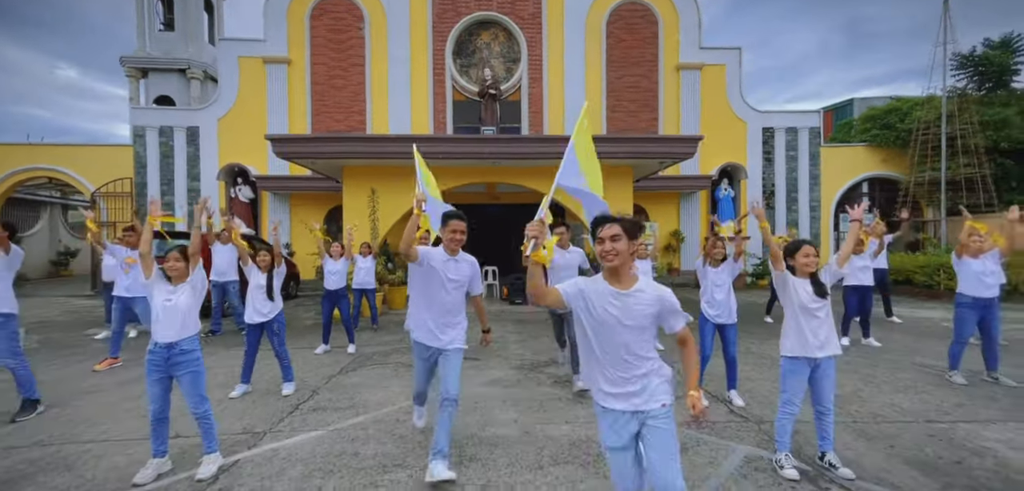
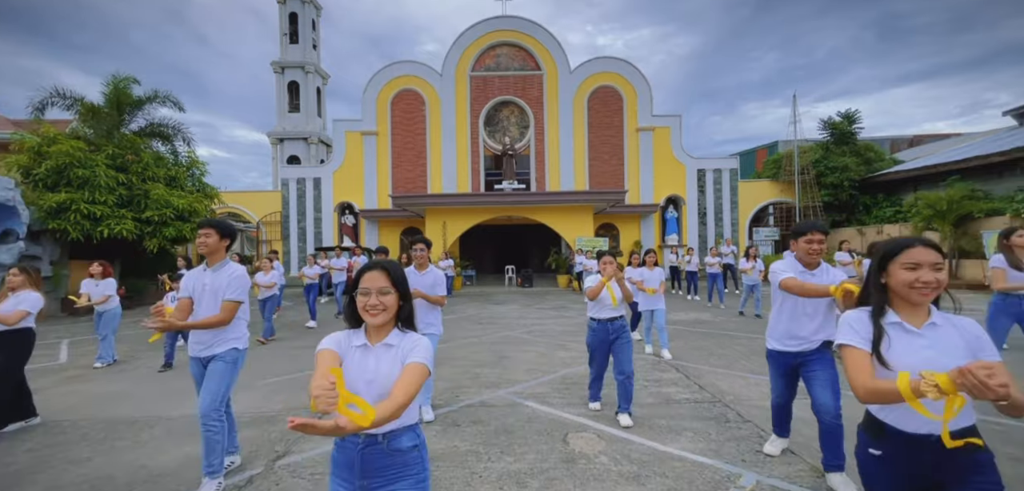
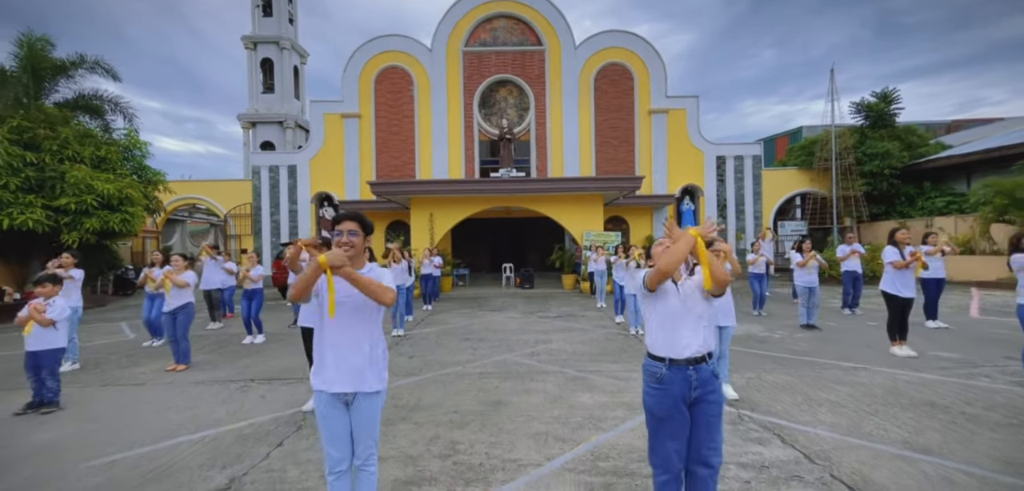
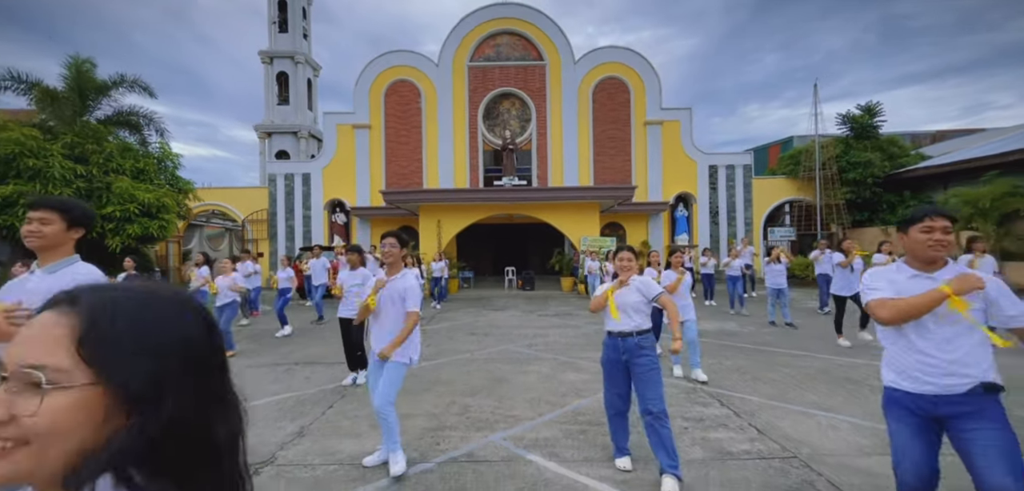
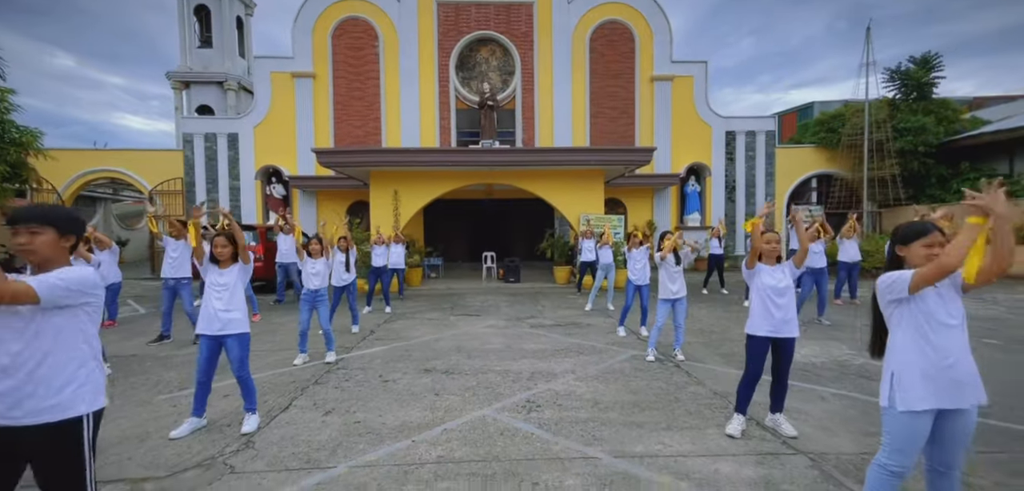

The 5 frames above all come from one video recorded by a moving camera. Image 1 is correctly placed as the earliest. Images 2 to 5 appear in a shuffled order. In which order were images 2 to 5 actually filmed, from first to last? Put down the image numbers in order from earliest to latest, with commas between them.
5, 3, 4, 2
